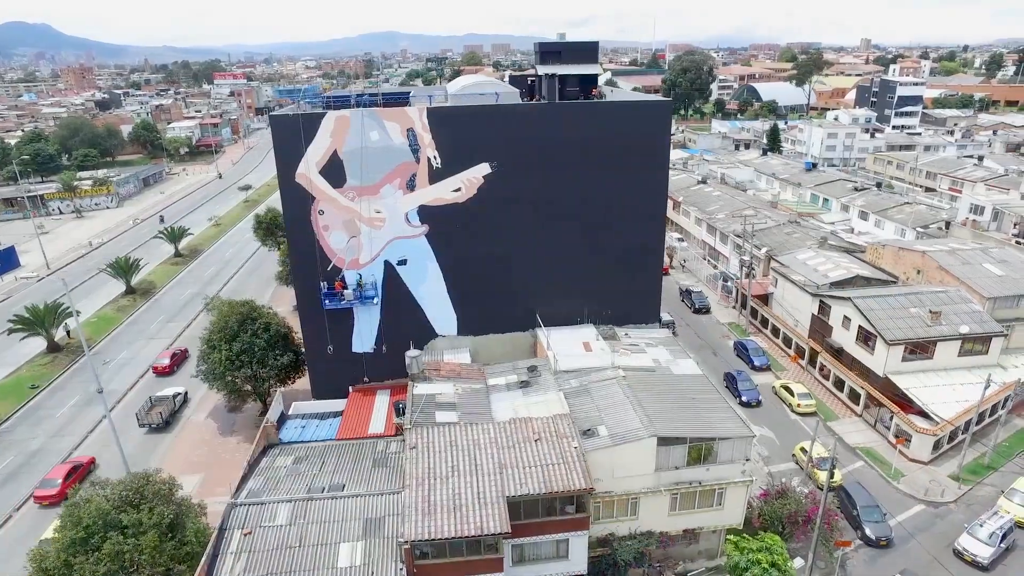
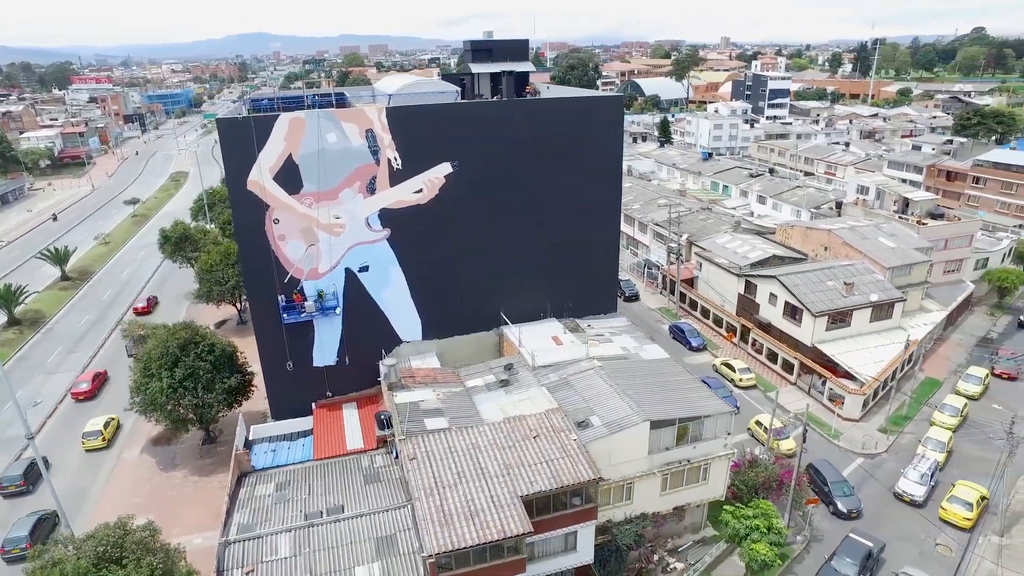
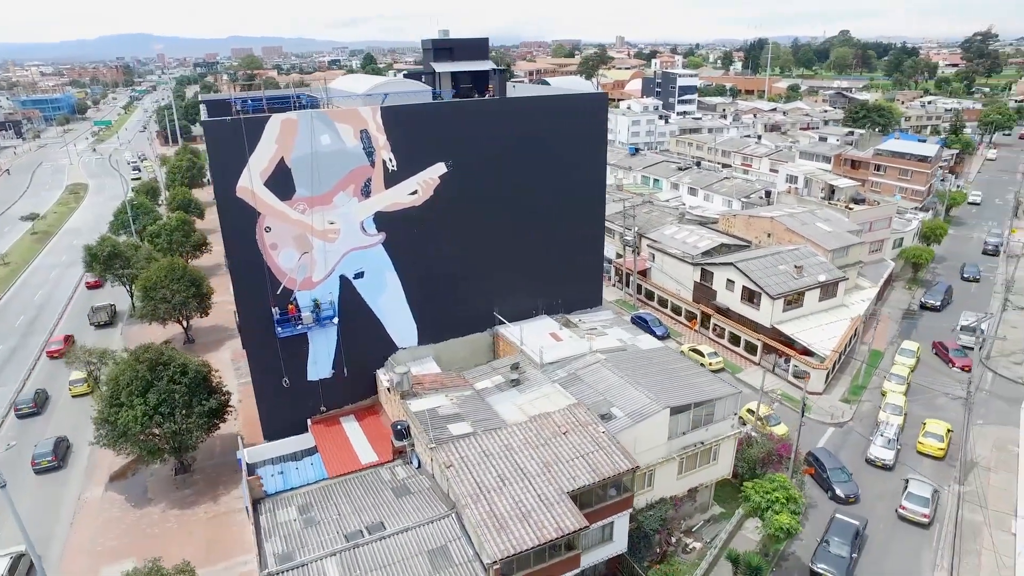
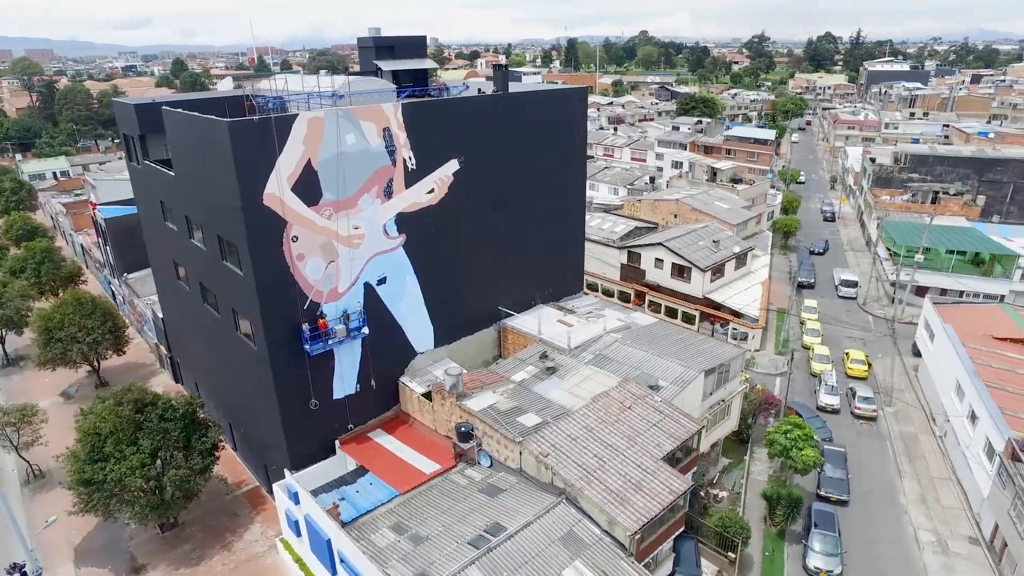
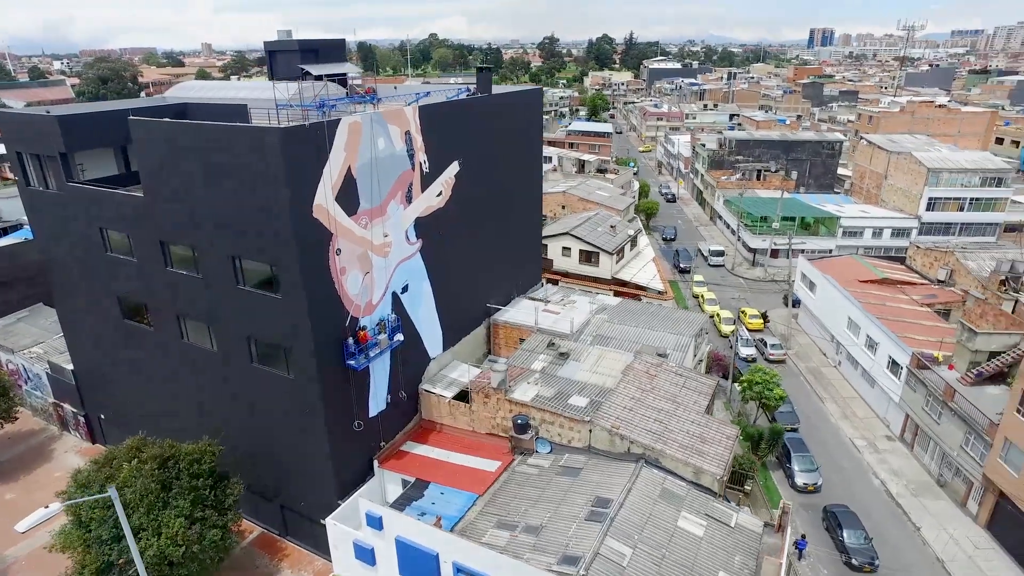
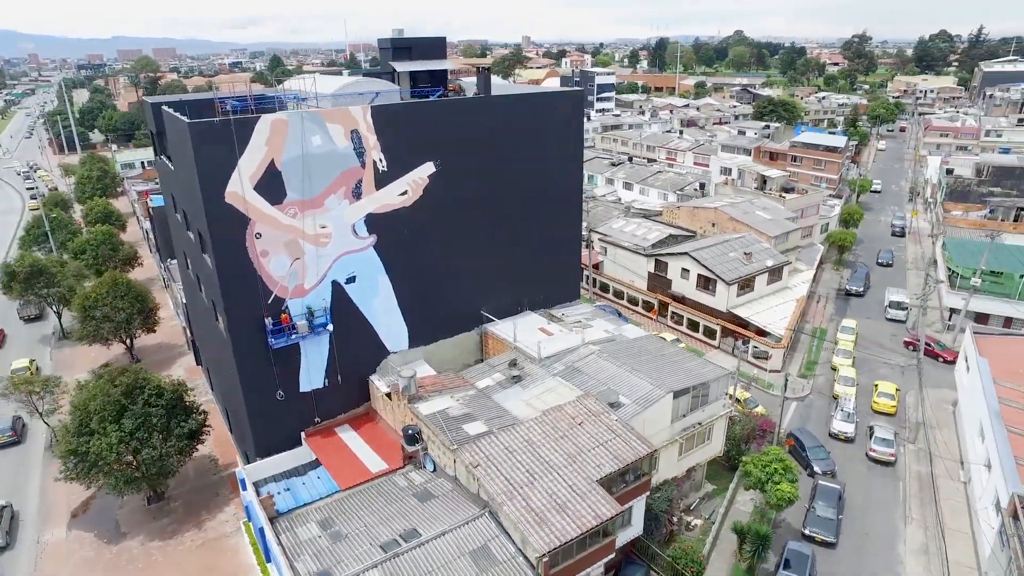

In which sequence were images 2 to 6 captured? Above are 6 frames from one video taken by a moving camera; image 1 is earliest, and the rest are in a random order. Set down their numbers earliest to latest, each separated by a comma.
2, 3, 6, 4, 5
